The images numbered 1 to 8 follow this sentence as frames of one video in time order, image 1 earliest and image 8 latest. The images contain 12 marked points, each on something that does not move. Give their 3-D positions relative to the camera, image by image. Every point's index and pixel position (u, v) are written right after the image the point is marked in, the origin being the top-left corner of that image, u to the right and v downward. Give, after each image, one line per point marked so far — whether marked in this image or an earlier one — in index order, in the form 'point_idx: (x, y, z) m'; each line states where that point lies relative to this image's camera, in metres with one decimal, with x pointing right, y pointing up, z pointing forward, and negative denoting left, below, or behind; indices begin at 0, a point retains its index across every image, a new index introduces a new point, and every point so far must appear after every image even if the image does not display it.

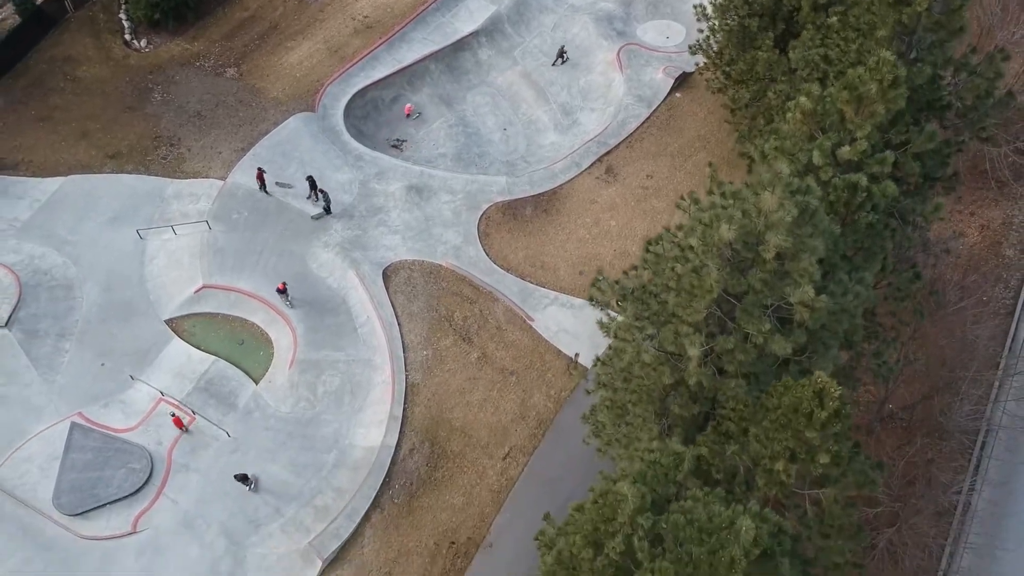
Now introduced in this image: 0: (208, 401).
0: (-5.3, -1.9, +17.0) m
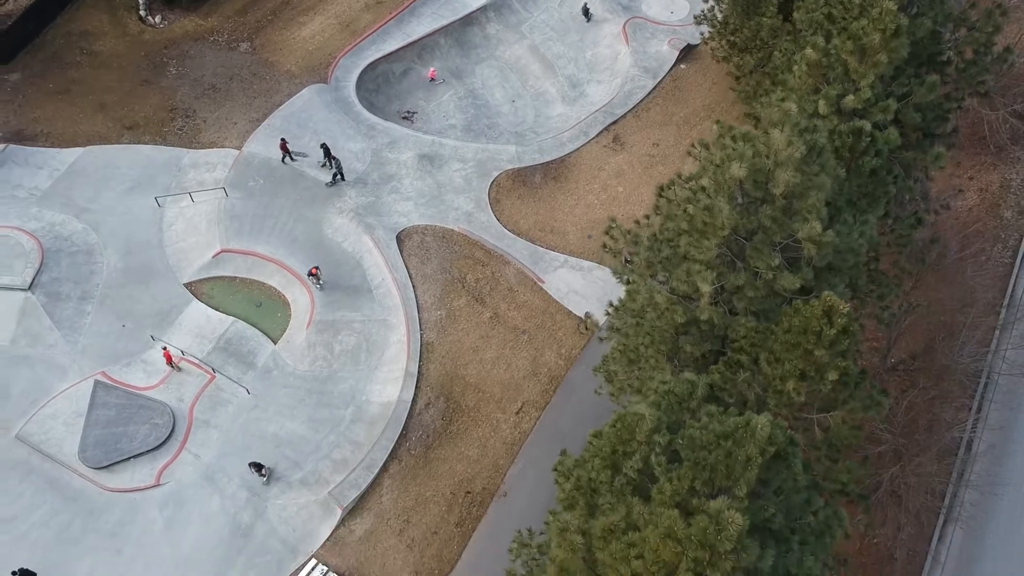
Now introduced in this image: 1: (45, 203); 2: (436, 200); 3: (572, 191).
0: (-5.1, -1.3, +17.4) m
1: (-9.4, +1.7, +19.6) m
2: (-1.5, +1.8, +19.5) m
3: (+1.2, +2.0, +19.8) m
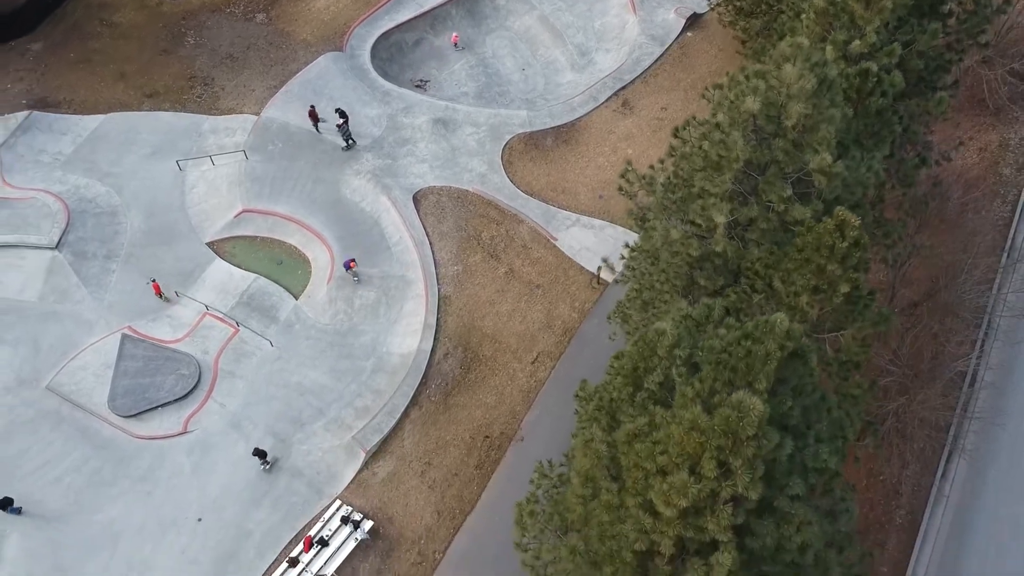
0: (-4.8, -0.5, +17.9) m
1: (-9.2, +2.5, +20.1) m
2: (-1.3, +2.6, +20.0) m
3: (+1.5, +2.8, +20.3) m
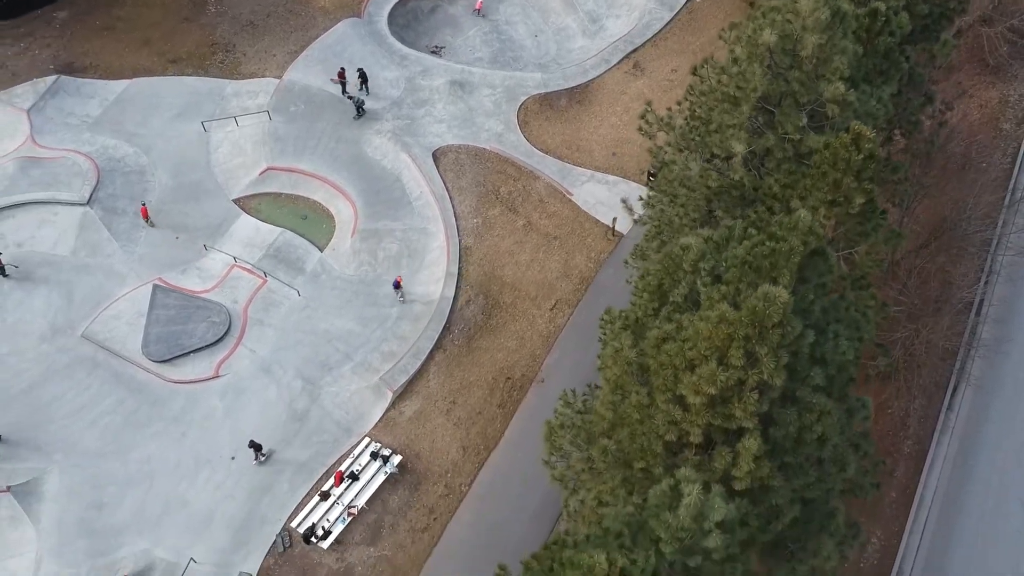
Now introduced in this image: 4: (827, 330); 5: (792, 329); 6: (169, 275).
0: (-4.5, +0.4, +18.5) m
1: (-8.8, +3.4, +20.7) m
2: (-0.9, +3.5, +20.6) m
3: (+1.8, +3.8, +20.9) m
4: (+3.2, -0.4, +9.8) m
5: (+2.6, -0.4, +8.9) m
6: (-6.5, +0.2, +18.4) m
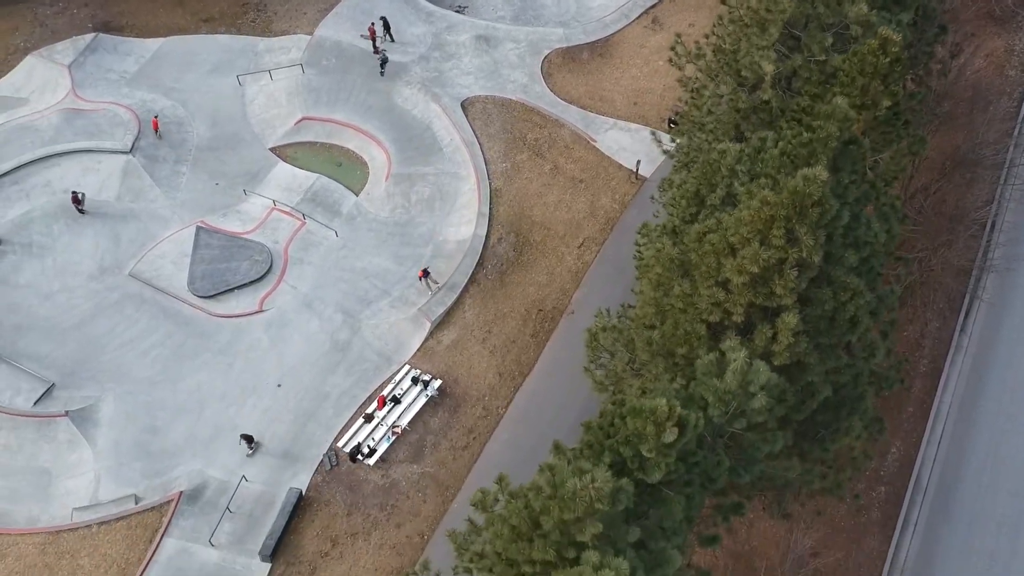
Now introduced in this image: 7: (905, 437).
0: (-3.9, +1.6, +19.3) m
1: (-8.3, +4.5, +21.4) m
2: (-0.4, +4.7, +21.4) m
3: (+2.3, +5.0, +21.7) m
4: (+3.8, +0.8, +10.6) m
5: (+3.2, +0.8, +9.7) m
6: (-5.9, +1.4, +19.1) m
7: (+6.0, -2.3, +14.9) m
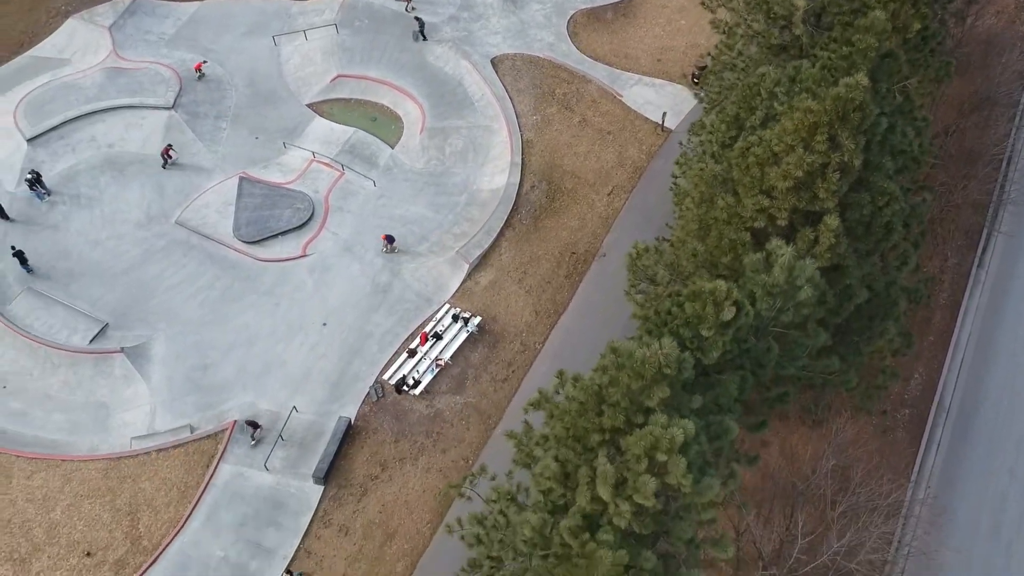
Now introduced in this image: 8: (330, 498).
0: (-3.3, +2.6, +20.0) m
1: (-7.7, +5.5, +22.1) m
2: (+0.2, +5.7, +22.1) m
3: (+3.0, +6.0, +22.4) m
4: (+4.4, +1.8, +11.3) m
5: (+3.8, +1.9, +10.4) m
6: (-5.3, +2.4, +19.8) m
7: (+6.7, -1.2, +15.7) m
8: (-2.9, -3.3, +15.5) m
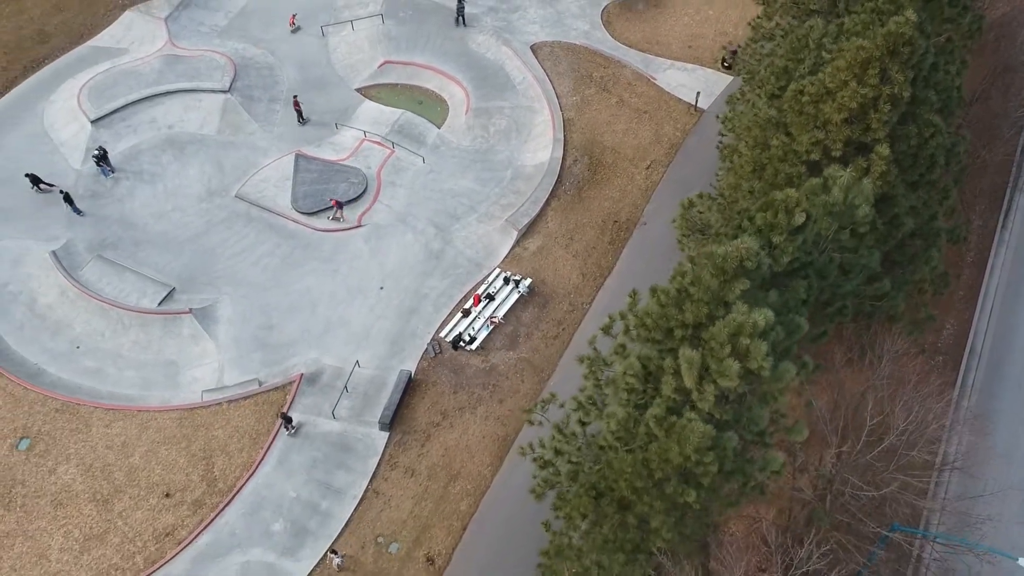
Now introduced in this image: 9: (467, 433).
0: (-2.4, +3.2, +21.0) m
1: (-6.8, +6.0, +23.2) m
2: (+1.1, +6.3, +23.2) m
3: (+3.8, +6.6, +23.5) m
4: (+5.4, +2.8, +12.3) m
5: (+4.8, +2.8, +11.5) m
6: (-4.4, +3.0, +20.8) m
7: (+7.6, -0.4, +16.6) m
8: (-2.0, -2.6, +16.3) m
9: (-0.7, -2.4, +16.3) m
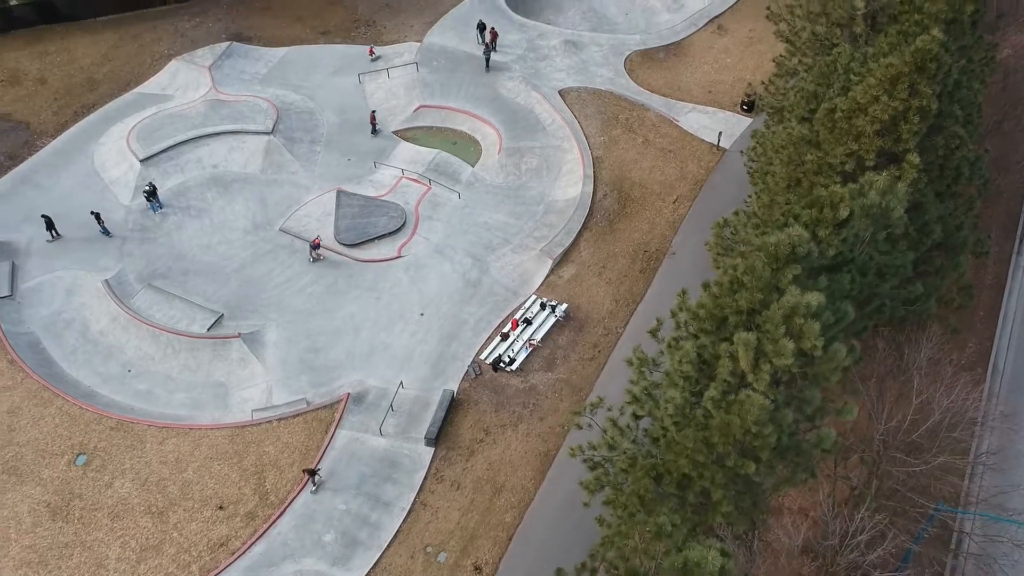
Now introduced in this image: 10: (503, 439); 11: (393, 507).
0: (-1.7, +2.5, +21.9) m
1: (-6.1, +5.1, +24.3) m
2: (+1.8, +5.4, +24.4) m
3: (+4.5, +5.7, +24.7) m
4: (+6.1, +2.7, +13.3) m
5: (+5.5, +2.8, +12.4) m
6: (-3.7, +2.3, +21.7) m
7: (+8.3, -0.8, +17.3) m
8: (-1.2, -2.9, +16.8) m
9: (0.0, -2.8, +16.8) m
10: (-0.1, -2.6, +17.0) m
11: (-2.0, -3.6, +16.1) m
